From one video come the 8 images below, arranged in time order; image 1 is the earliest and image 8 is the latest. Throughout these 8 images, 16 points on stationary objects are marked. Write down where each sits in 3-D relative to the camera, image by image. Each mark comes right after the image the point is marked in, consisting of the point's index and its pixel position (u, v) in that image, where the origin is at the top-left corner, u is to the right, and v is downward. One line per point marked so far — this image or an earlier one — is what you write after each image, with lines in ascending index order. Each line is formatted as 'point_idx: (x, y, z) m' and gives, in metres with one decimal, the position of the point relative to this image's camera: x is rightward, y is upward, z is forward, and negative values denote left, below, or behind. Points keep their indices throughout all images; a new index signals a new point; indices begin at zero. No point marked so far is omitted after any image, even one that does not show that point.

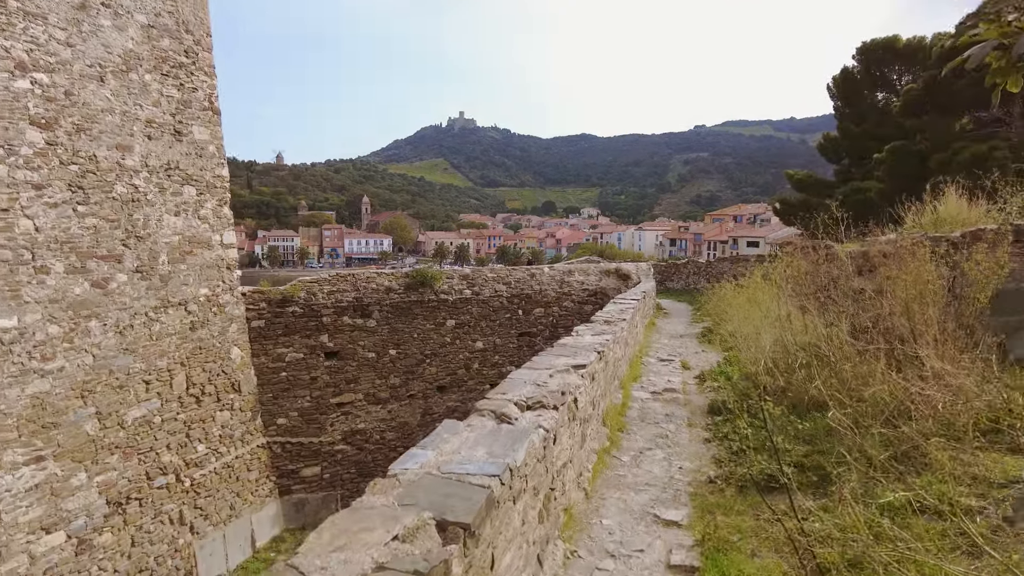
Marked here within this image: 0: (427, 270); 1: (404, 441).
0: (-1.2, +0.3, +7.5) m
1: (-1.5, -2.2, +7.4) m
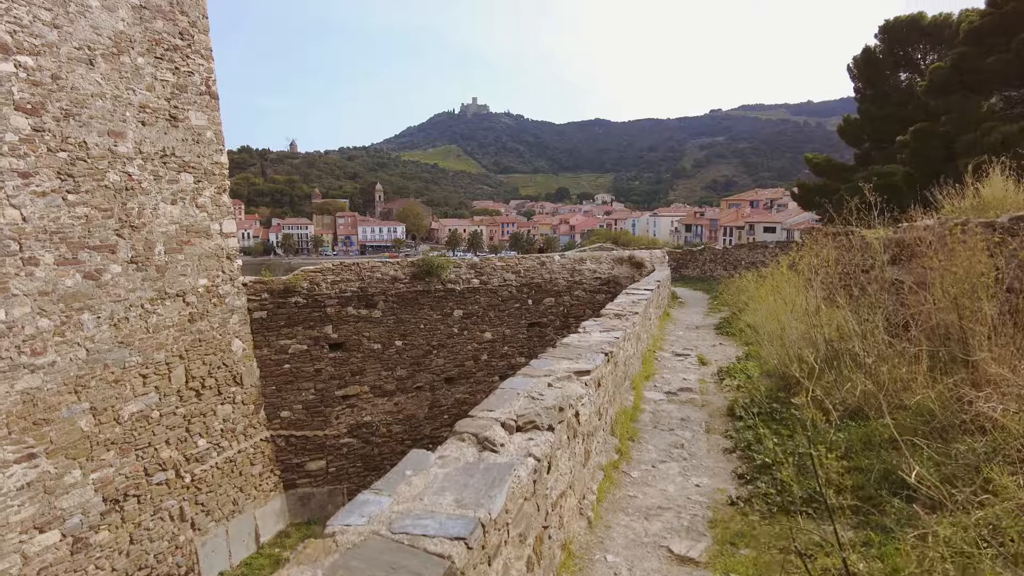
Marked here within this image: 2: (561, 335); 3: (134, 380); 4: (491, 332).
0: (-1.1, +0.4, +7.2) m
1: (-1.4, -2.0, +7.3) m
2: (+0.7, -0.7, +8.1) m
3: (-3.6, -0.9, +5.0) m
4: (-0.3, -0.6, +7.7) m
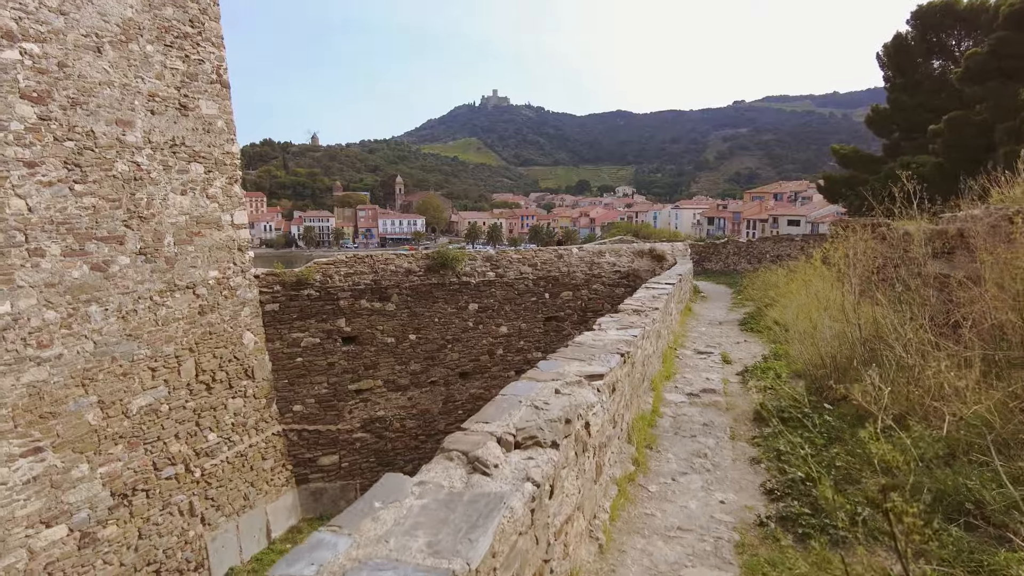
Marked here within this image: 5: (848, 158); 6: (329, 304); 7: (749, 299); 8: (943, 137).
0: (-0.9, +0.5, +7.1) m
1: (-1.2, -1.9, +7.1) m
2: (+1.0, -0.6, +7.9) m
3: (-3.4, -0.8, +4.9) m
4: (-0.1, -0.5, +7.5) m
5: (+11.2, +4.3, +17.7) m
6: (-2.3, -0.2, +6.6) m
7: (+3.7, -0.2, +8.3) m
8: (+10.4, +3.7, +12.8) m
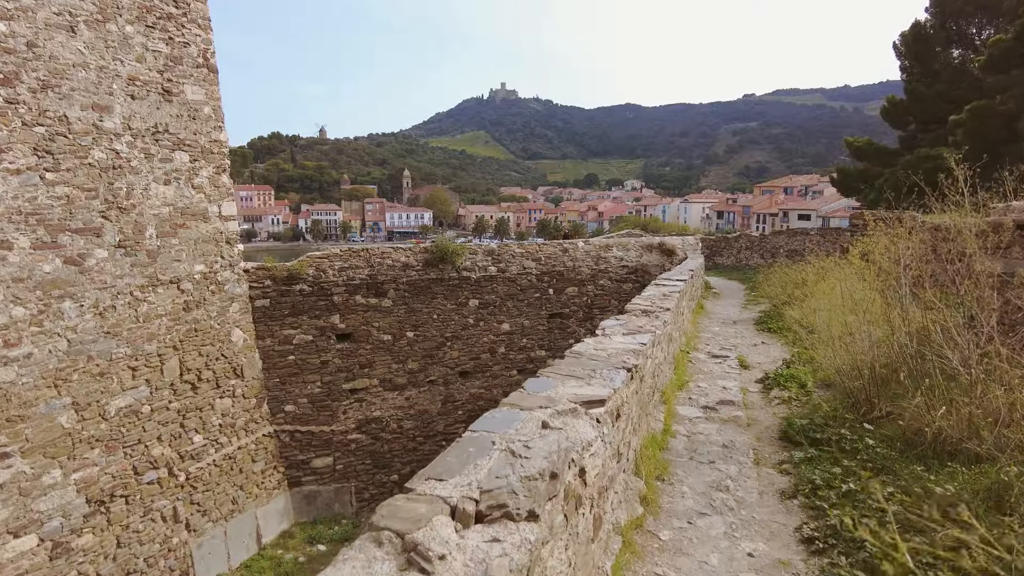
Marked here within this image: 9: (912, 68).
0: (-0.8, +0.6, +6.8) m
1: (-1.1, -1.9, +6.8) m
2: (+1.0, -0.6, +7.6) m
3: (-3.4, -0.7, +4.6) m
4: (-0.1, -0.5, +7.2) m
5: (+11.3, +4.5, +17.1) m
6: (-2.3, -0.1, +6.3) m
7: (+3.8, -0.2, +7.9) m
8: (+10.5, +3.7, +12.3) m
9: (+13.0, +7.2, +17.3) m
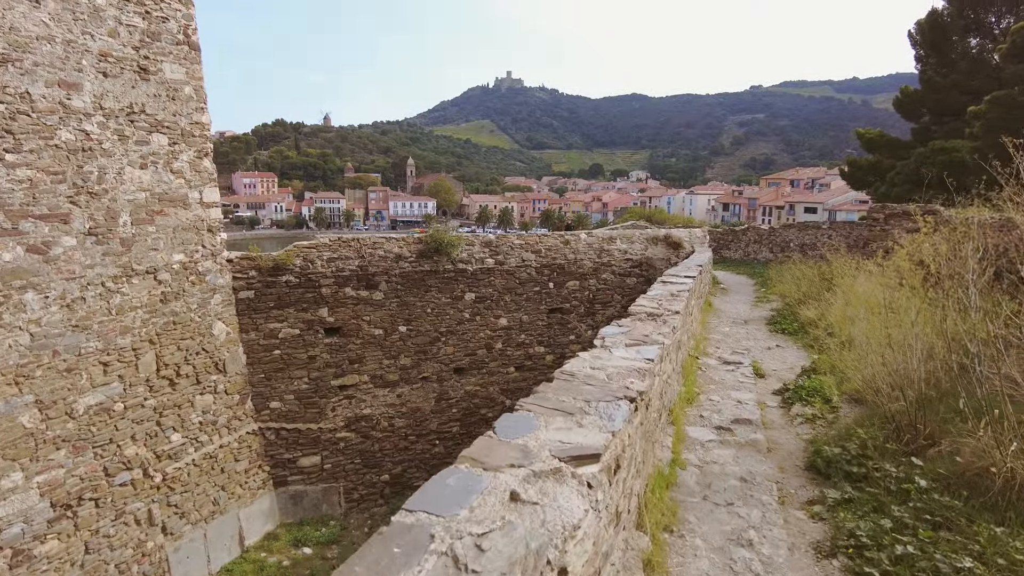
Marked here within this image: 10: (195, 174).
0: (-0.8, +0.6, +6.4) m
1: (-1.2, -1.8, +6.6) m
2: (+1.0, -0.5, +7.3) m
3: (-3.5, -0.7, +4.4) m
4: (-0.1, -0.4, +6.9) m
5: (+11.4, +4.6, +16.7) m
6: (-2.3, 0.0, +6.0) m
7: (+3.8, -0.1, +7.6) m
8: (+10.6, +3.8, +11.8) m
9: (+13.1, +7.3, +16.7) m
10: (-3.2, +1.1, +5.3) m
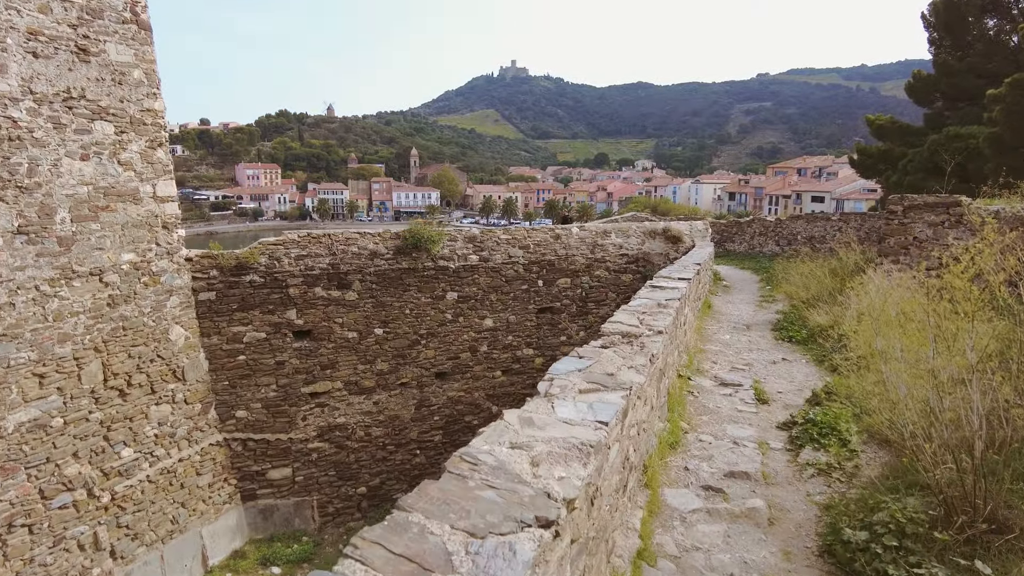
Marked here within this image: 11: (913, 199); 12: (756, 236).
0: (-1.0, +0.7, +6.0) m
1: (-1.4, -1.8, +6.2) m
2: (+0.8, -0.4, +6.8) m
3: (-3.7, -0.7, +4.0) m
4: (-0.2, -0.4, +6.4) m
5: (+11.4, +4.8, +16.0) m
6: (-2.5, 0.0, +5.6) m
7: (+3.6, 0.0, +7.1) m
8: (+10.4, +4.0, +11.2) m
9: (+13.1, +7.6, +16.0) m
10: (-3.4, +1.1, +4.9) m
11: (+5.2, +1.2, +6.8) m
12: (+6.7, +1.4, +14.4) m
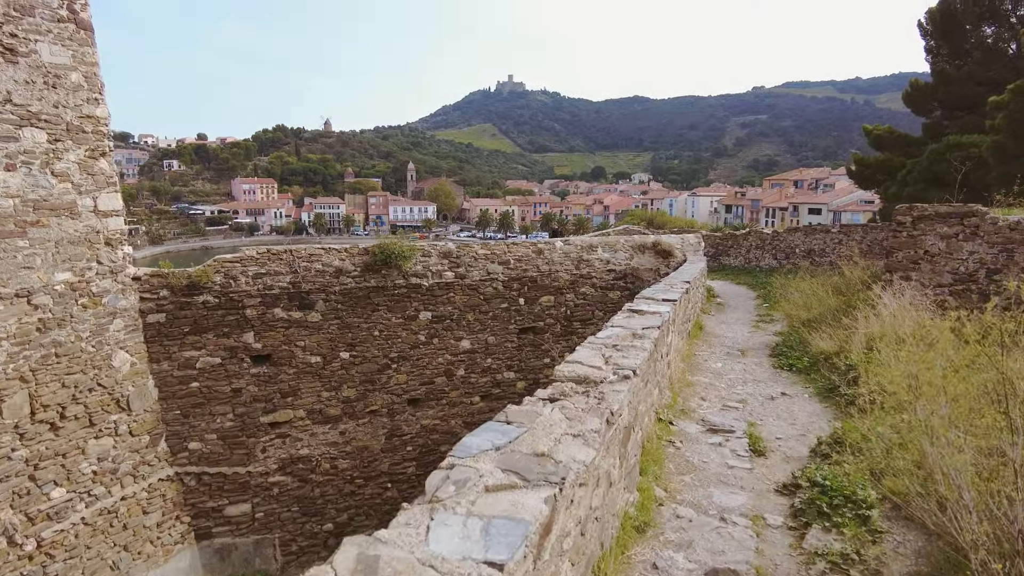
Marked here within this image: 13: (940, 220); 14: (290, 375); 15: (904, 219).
0: (-1.2, +0.5, +5.6) m
1: (-1.6, -2.0, +5.7) m
2: (+0.6, -0.7, +6.4) m
3: (-3.9, -0.9, +3.5) m
4: (-0.5, -0.6, +6.0) m
5: (+11.1, +4.4, +15.7) m
6: (-2.7, -0.3, +5.2) m
7: (+3.4, -0.3, +6.7) m
8: (+10.2, +3.7, +10.9) m
9: (+12.8, +7.2, +15.8) m
10: (-3.6, +0.9, +4.5) m
11: (+4.9, +1.0, +6.4) m
12: (+6.4, +1.1, +14.1) m
13: (+5.0, +0.8, +6.2) m
14: (-2.3, -0.9, +5.4) m
15: (+4.8, +0.9, +6.5) m
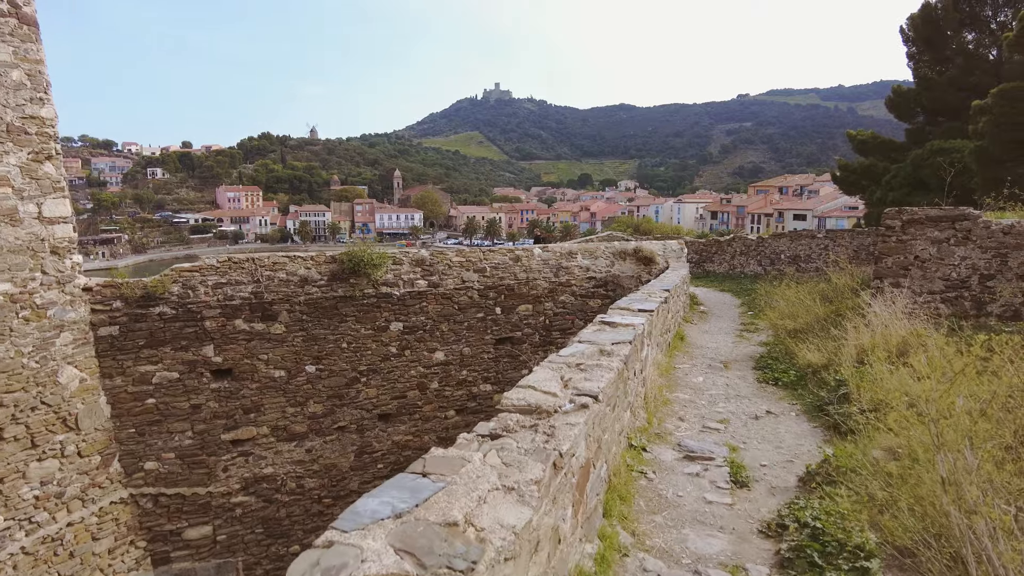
0: (-1.5, +0.4, +5.3) m
1: (-1.8, -2.1, +5.4) m
2: (+0.3, -0.8, +6.2) m
3: (-4.1, -1.0, +3.2) m
4: (-0.7, -0.7, +5.8) m
5: (+10.6, +4.3, +15.8) m
6: (-2.9, -0.4, +4.9) m
7: (+3.1, -0.3, +6.5) m
8: (+9.8, +3.6, +11.0) m
9: (+12.2, +7.0, +16.0) m
10: (-3.9, +0.8, +4.2) m
11: (+4.7, +0.9, +6.3) m
12: (+6.0, +0.9, +14.0) m
13: (+4.7, +0.7, +6.1) m
14: (-2.5, -1.0, +5.1) m
15: (+4.5, +0.8, +6.4) m
